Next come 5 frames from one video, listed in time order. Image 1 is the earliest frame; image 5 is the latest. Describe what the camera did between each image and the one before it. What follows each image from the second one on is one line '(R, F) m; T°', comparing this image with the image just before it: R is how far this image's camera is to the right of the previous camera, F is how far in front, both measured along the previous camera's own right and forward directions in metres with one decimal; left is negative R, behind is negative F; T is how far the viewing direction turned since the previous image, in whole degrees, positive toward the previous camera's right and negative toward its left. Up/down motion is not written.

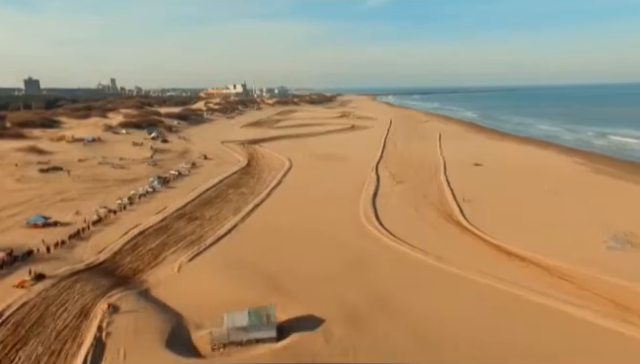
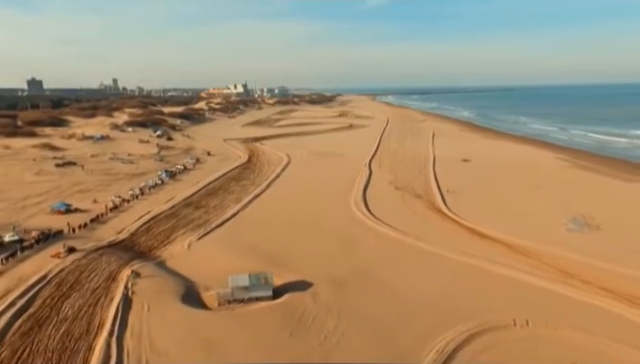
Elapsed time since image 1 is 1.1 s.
(+0.4, -2.0) m; 0°
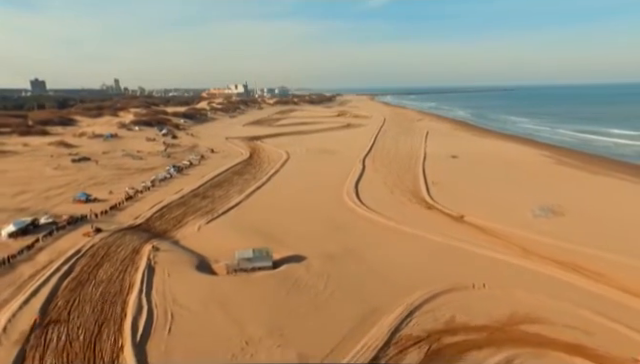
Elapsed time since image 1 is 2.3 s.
(+0.3, -2.2) m; 0°
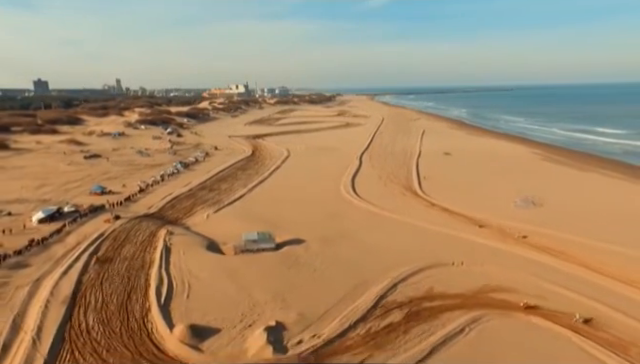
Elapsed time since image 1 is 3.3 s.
(+0.1, -1.7) m; 0°
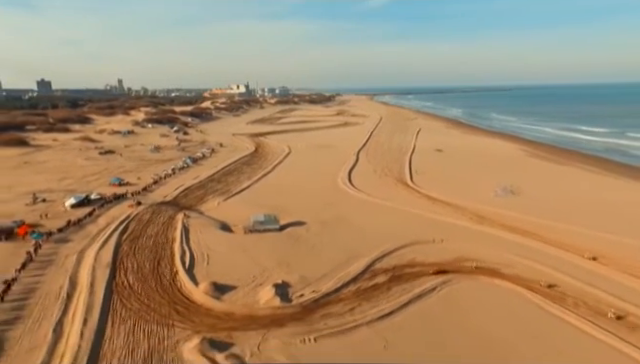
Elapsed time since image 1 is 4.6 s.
(+0.1, -2.2) m; 0°
